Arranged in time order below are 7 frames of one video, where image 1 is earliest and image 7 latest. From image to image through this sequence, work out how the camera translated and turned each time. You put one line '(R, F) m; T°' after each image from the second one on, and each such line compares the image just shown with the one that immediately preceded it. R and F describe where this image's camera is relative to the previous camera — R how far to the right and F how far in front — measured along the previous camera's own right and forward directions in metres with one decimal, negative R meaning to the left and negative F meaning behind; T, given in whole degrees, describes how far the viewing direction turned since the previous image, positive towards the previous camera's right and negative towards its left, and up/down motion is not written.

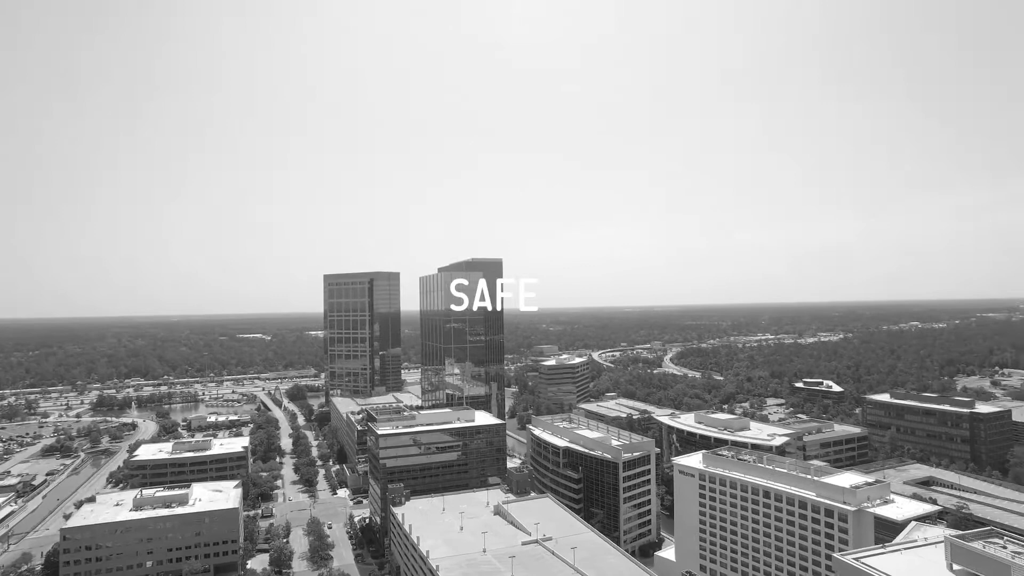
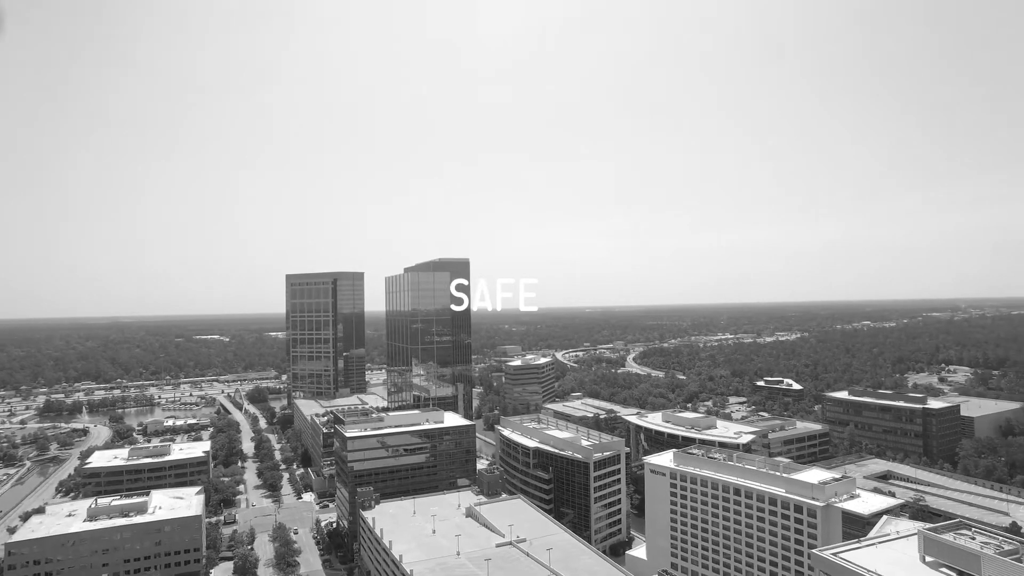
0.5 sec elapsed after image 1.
(-0.5, +0.3) m; +3°
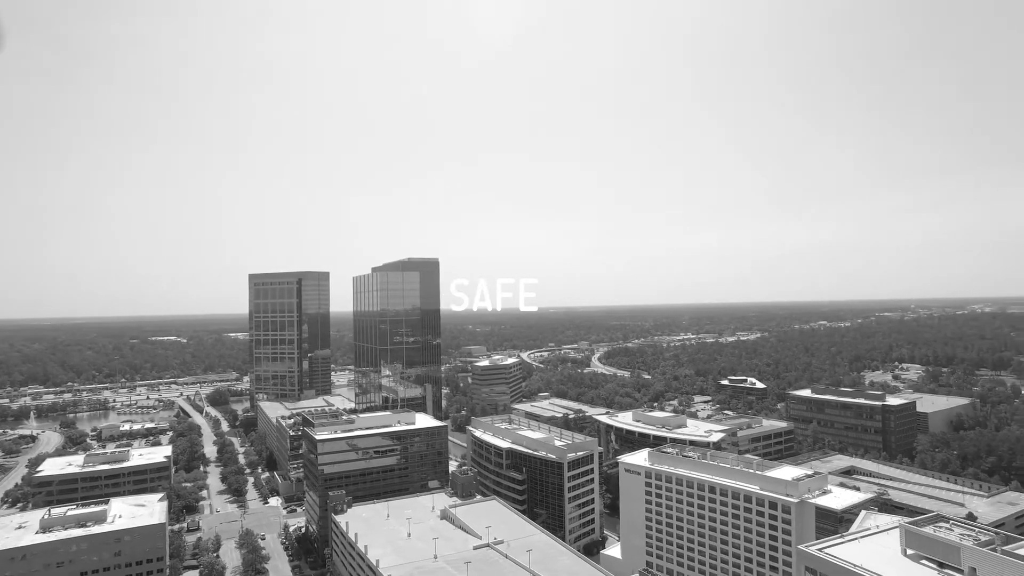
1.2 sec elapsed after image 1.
(-0.6, +0.4) m; +3°
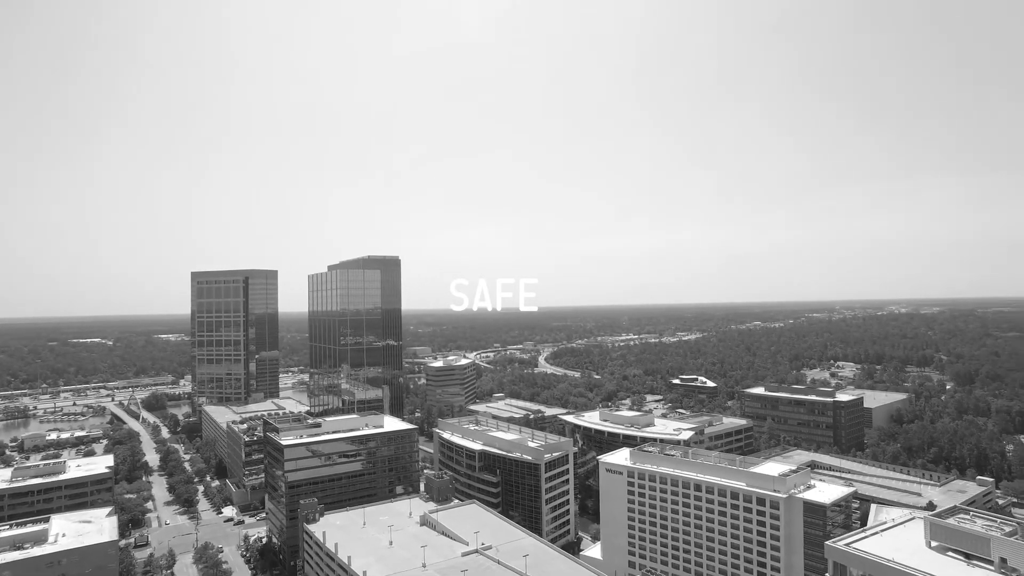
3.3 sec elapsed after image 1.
(-2.4, +1.0) m; +5°
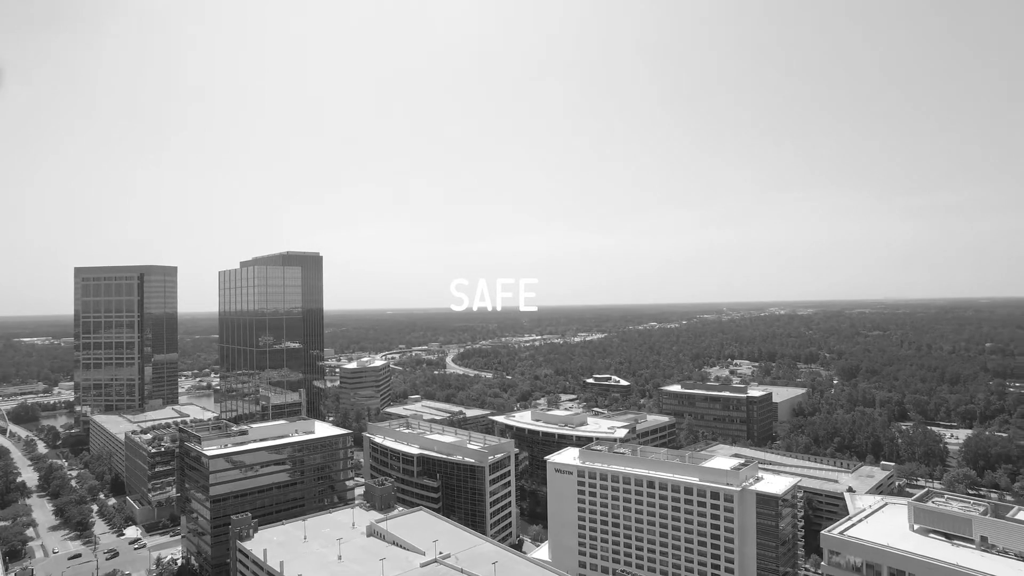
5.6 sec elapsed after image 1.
(-2.8, +1.2) m; +9°
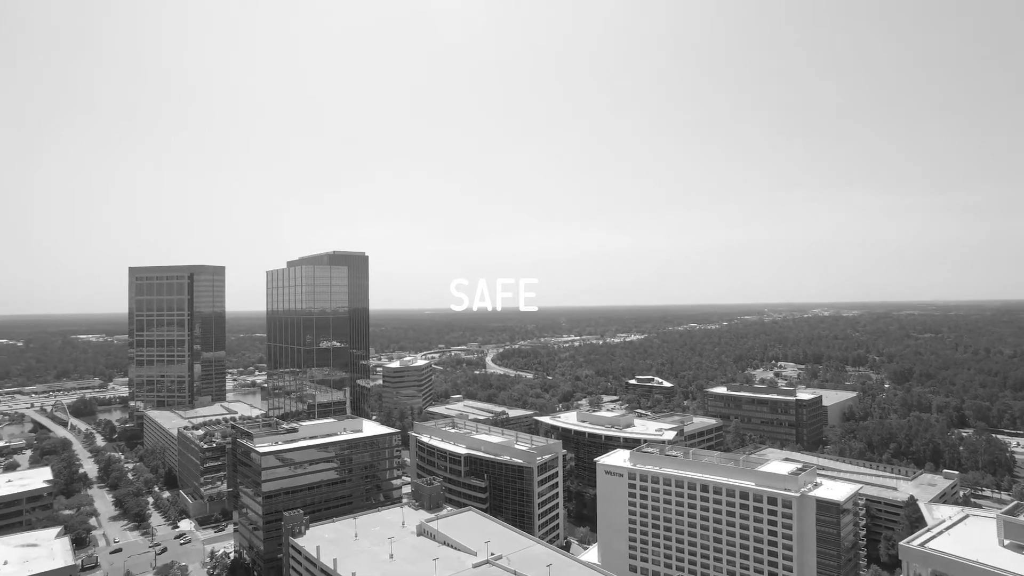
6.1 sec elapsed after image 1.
(-1.0, +0.2) m; -3°
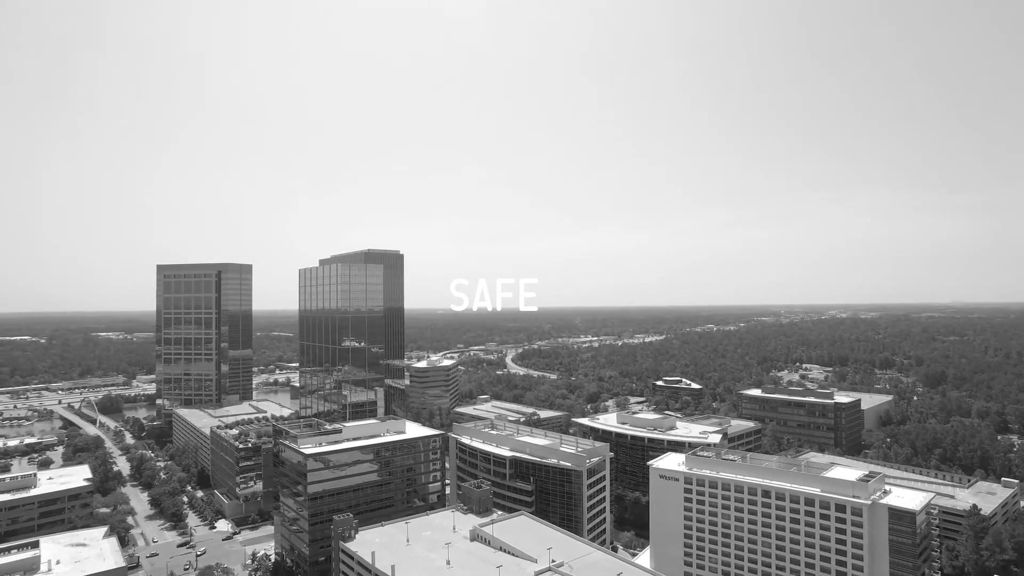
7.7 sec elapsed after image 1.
(-2.6, +0.8) m; -1°
